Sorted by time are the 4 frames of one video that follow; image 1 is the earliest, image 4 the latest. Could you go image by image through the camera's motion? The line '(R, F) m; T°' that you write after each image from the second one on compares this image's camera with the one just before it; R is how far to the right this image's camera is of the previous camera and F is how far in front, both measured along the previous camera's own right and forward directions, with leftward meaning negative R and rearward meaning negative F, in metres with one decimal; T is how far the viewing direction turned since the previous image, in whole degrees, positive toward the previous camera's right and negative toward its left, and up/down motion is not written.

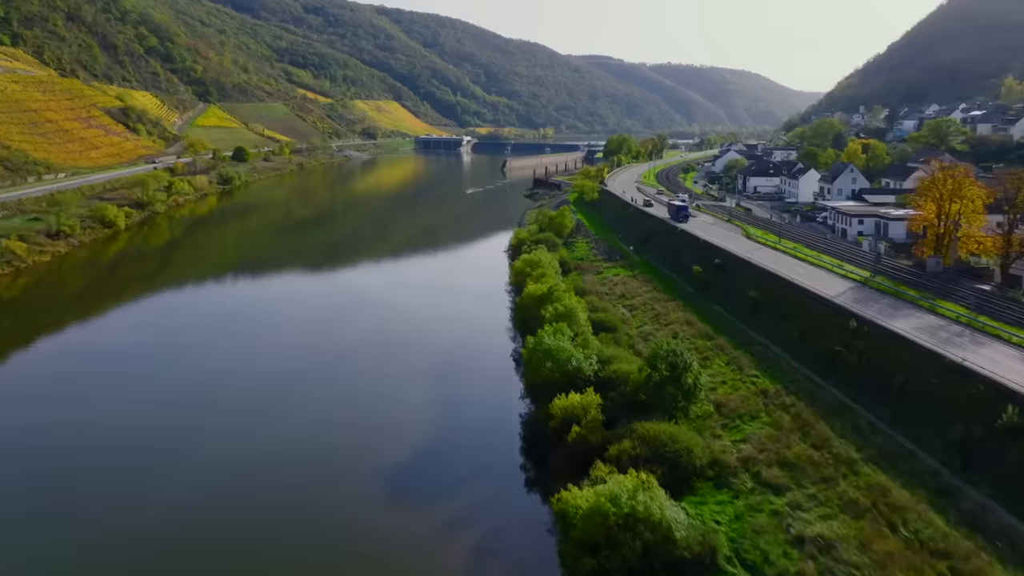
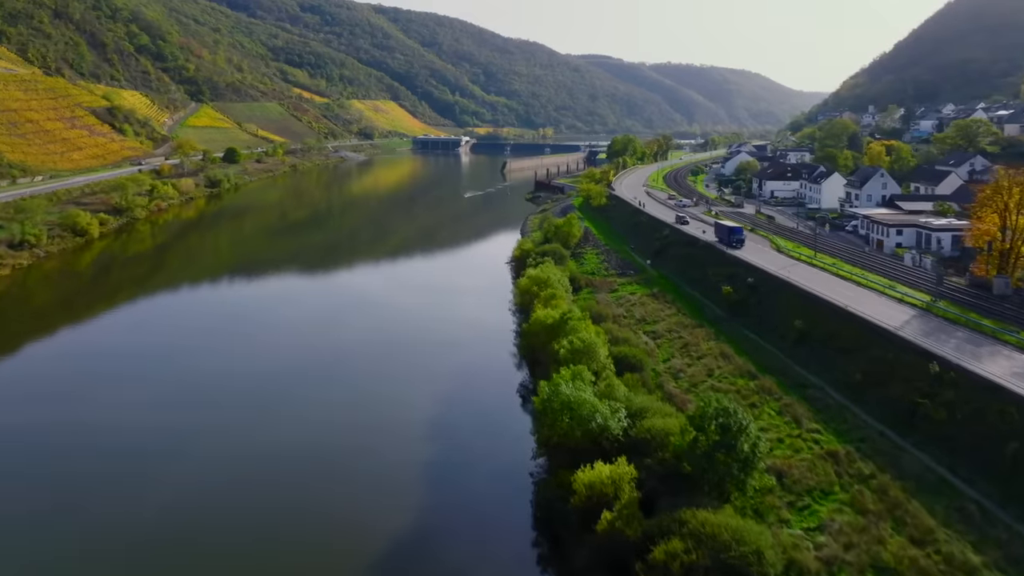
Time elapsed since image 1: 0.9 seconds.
(-0.1, +1.9) m; 0°
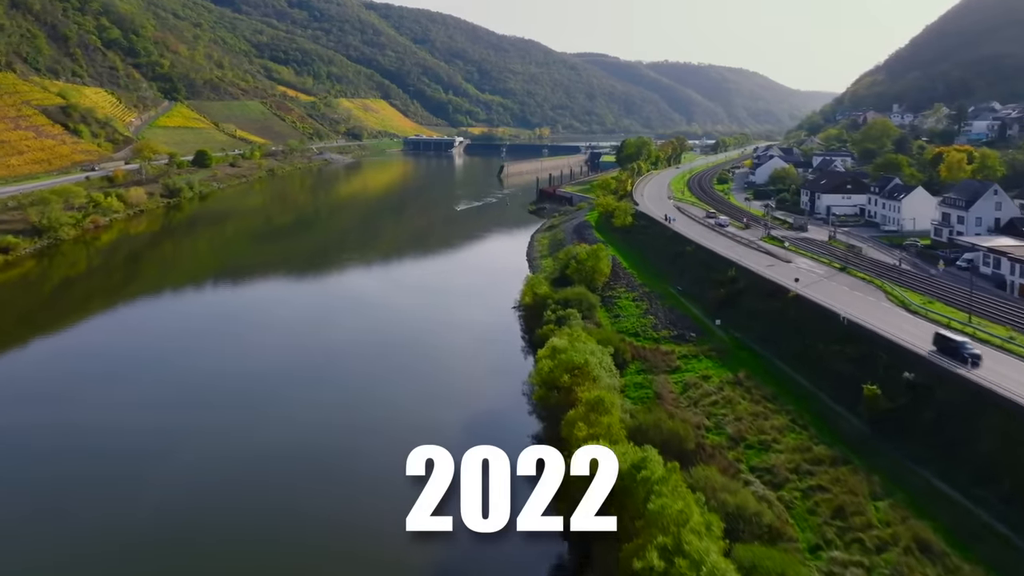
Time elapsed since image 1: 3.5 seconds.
(-0.4, +5.4) m; 0°
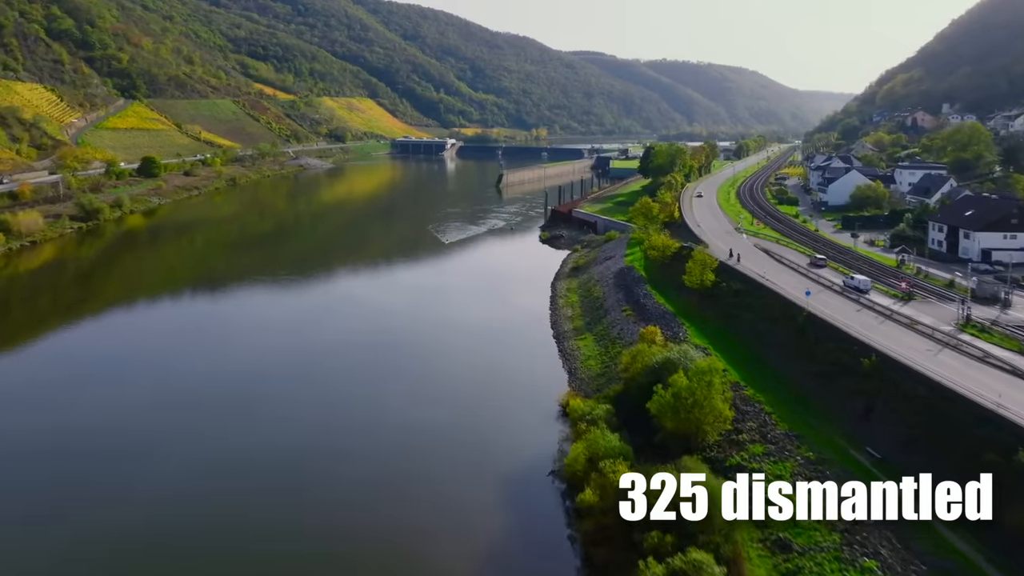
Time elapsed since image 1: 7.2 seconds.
(-0.6, +8.1) m; +1°
